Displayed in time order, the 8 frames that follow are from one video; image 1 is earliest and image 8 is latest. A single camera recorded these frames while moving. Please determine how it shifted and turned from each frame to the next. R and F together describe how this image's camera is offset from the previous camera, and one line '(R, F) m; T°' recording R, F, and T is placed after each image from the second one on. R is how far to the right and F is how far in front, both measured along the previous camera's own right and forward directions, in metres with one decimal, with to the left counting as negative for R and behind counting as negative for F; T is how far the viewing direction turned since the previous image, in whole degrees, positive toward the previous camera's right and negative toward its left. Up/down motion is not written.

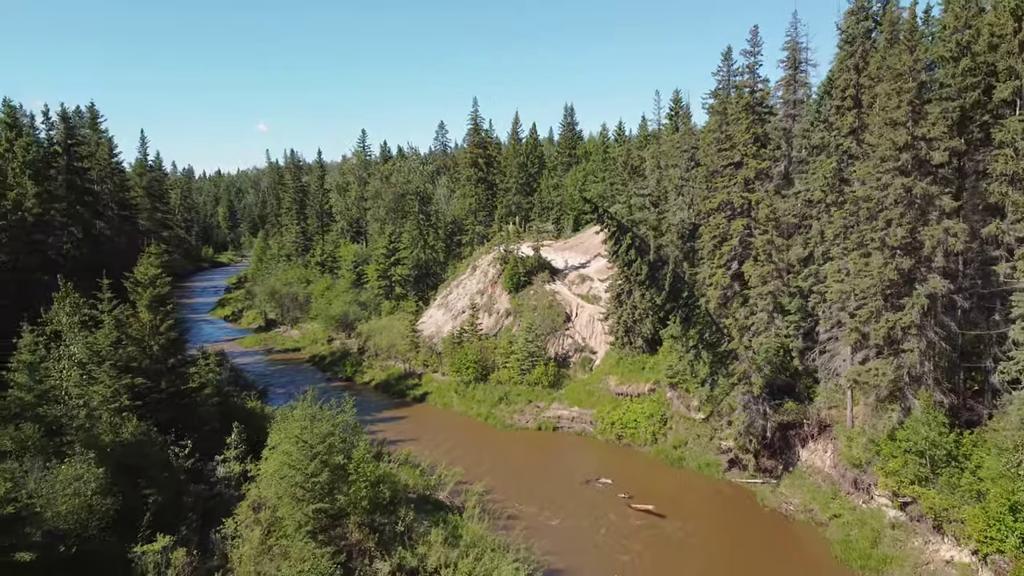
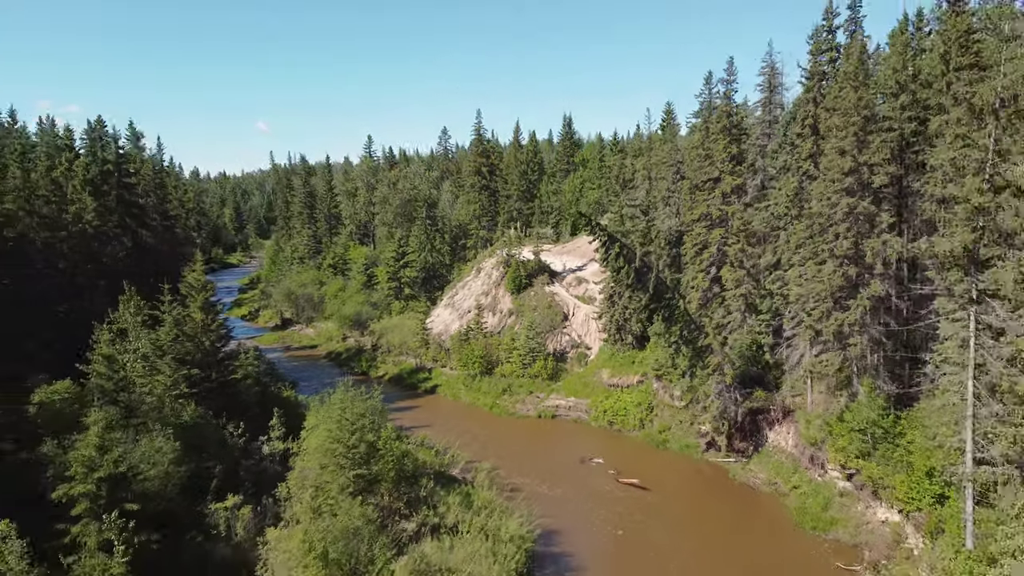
(-0.1, -3.3) m; 0°
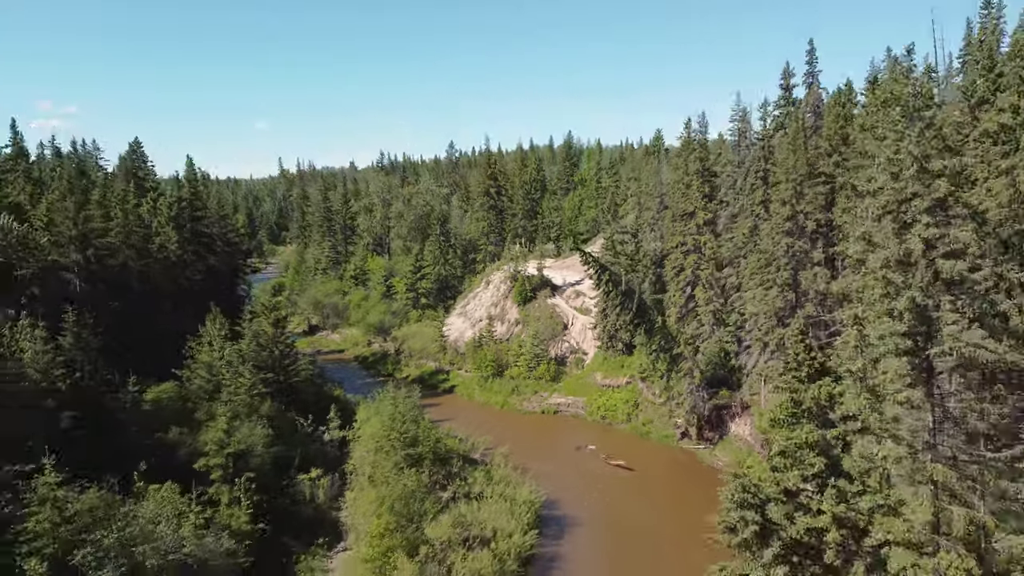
(-0.4, -6.0) m; 0°
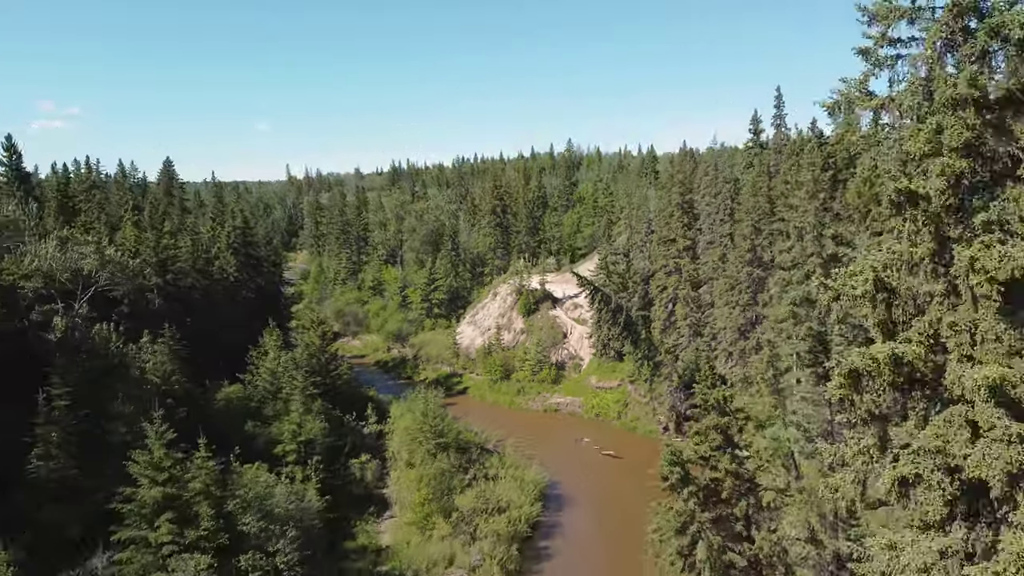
(-0.4, -6.0) m; 0°
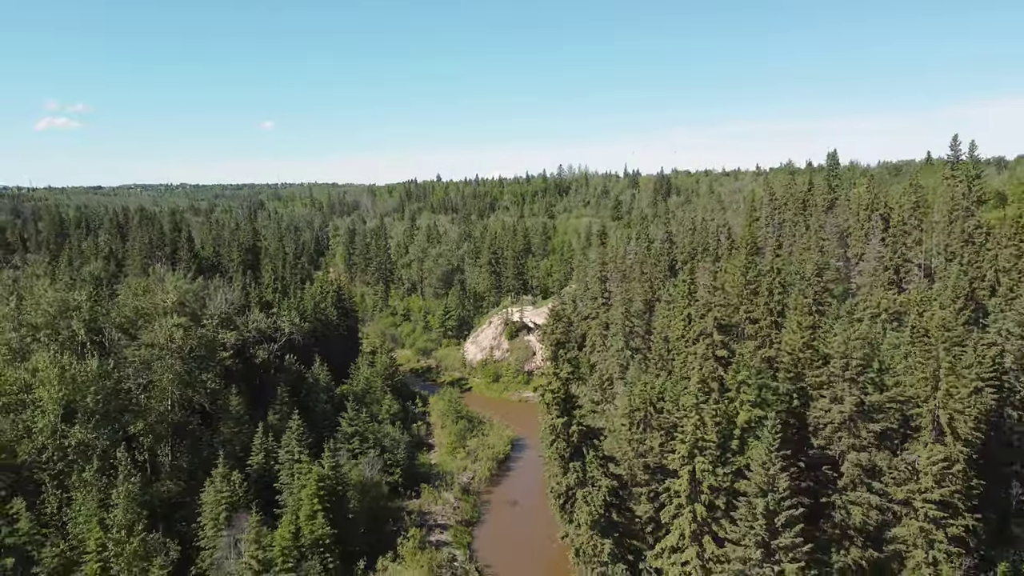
(+1.3, -28.0) m; 0°
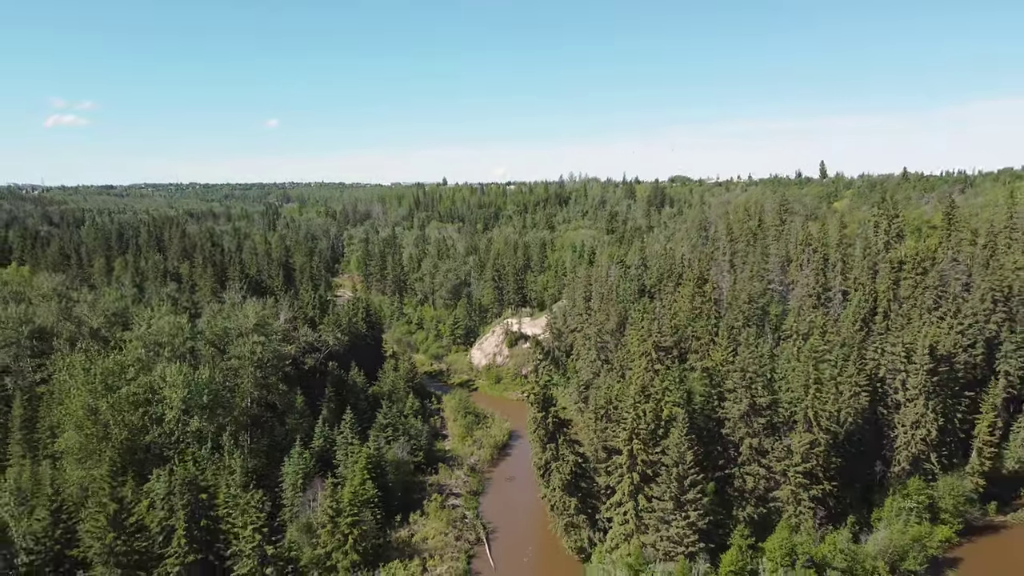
(+0.6, -14.0) m; 0°
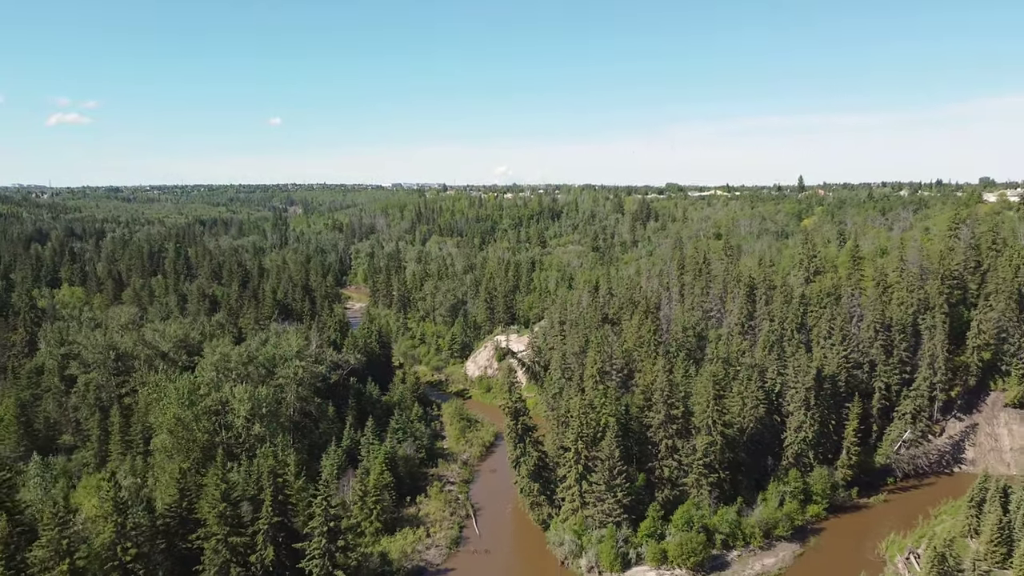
(+1.8, -17.2) m; 0°
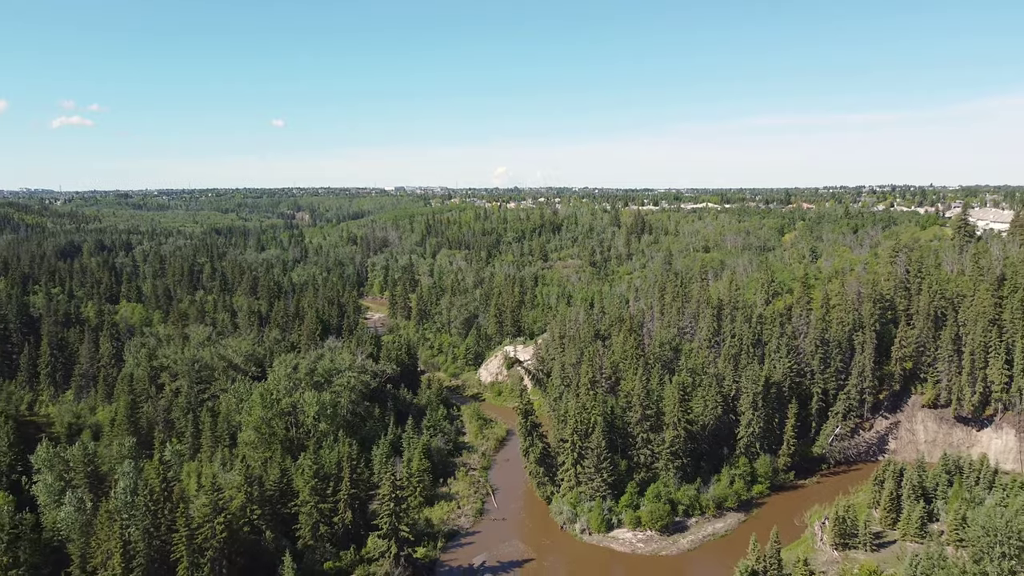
(-1.0, -18.7) m; 0°
